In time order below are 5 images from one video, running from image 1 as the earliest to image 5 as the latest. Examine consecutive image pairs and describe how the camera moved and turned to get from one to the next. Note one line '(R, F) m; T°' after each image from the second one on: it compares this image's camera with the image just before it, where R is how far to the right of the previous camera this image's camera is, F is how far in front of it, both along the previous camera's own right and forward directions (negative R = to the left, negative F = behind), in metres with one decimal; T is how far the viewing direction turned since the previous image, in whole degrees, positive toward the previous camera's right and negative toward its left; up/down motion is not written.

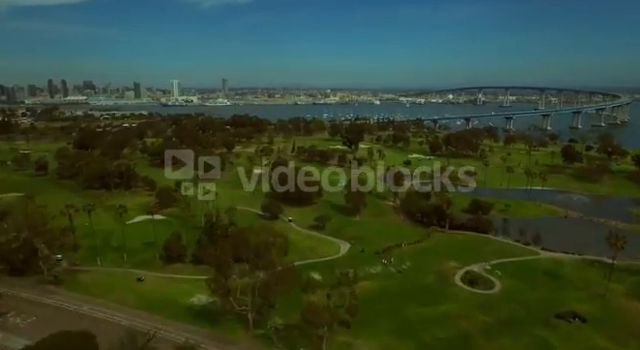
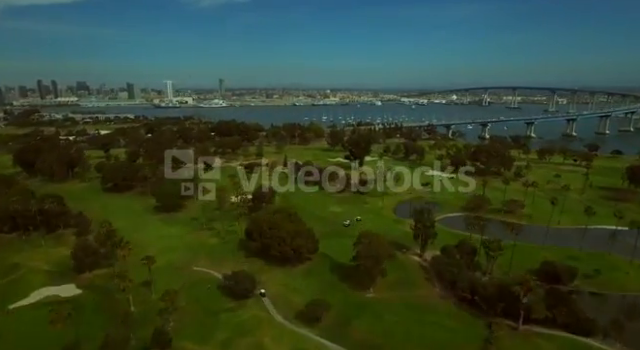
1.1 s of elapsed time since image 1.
(+0.5, +18.7) m; 0°
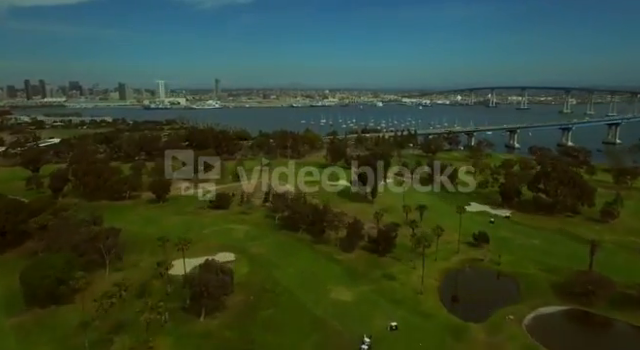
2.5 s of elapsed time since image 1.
(+0.4, +25.2) m; 0°
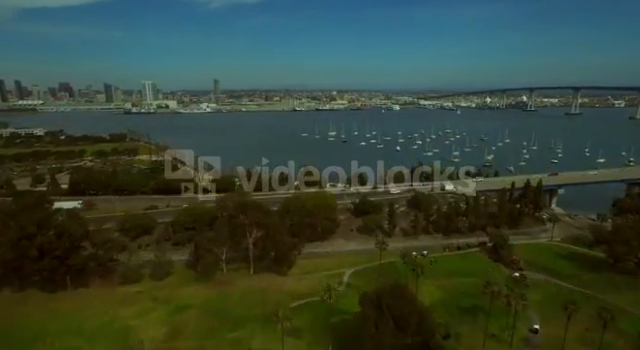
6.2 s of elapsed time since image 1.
(-0.8, +66.9) m; -1°
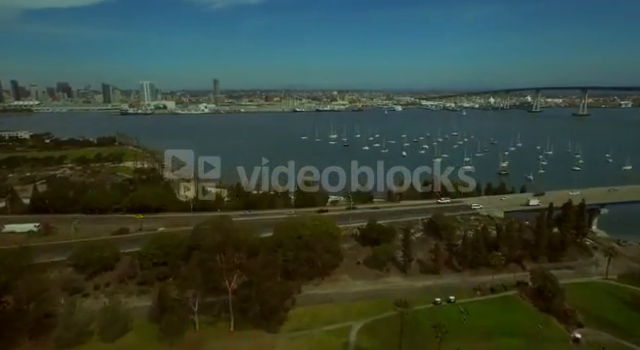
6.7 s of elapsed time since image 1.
(+0.1, +9.5) m; 0°
